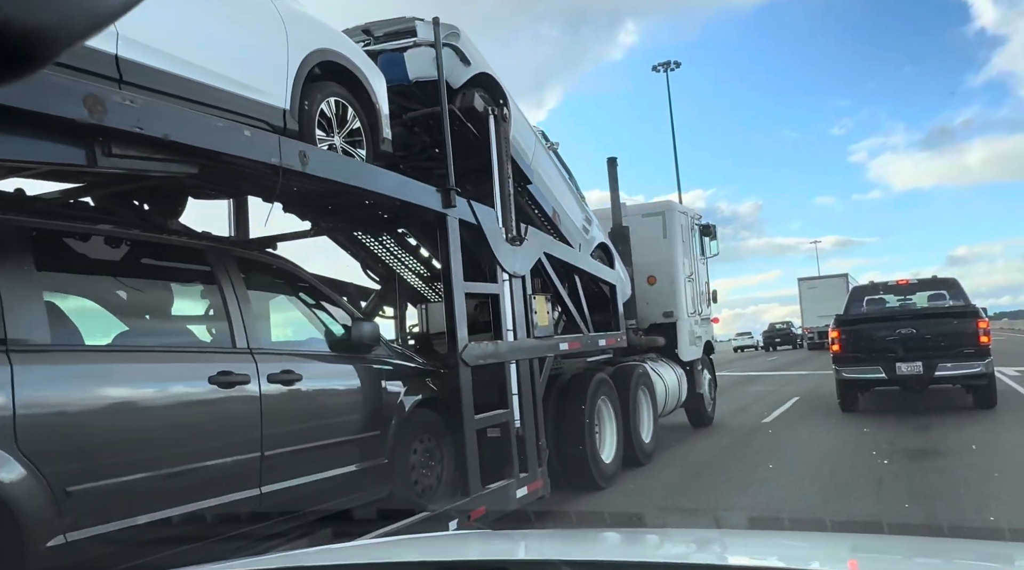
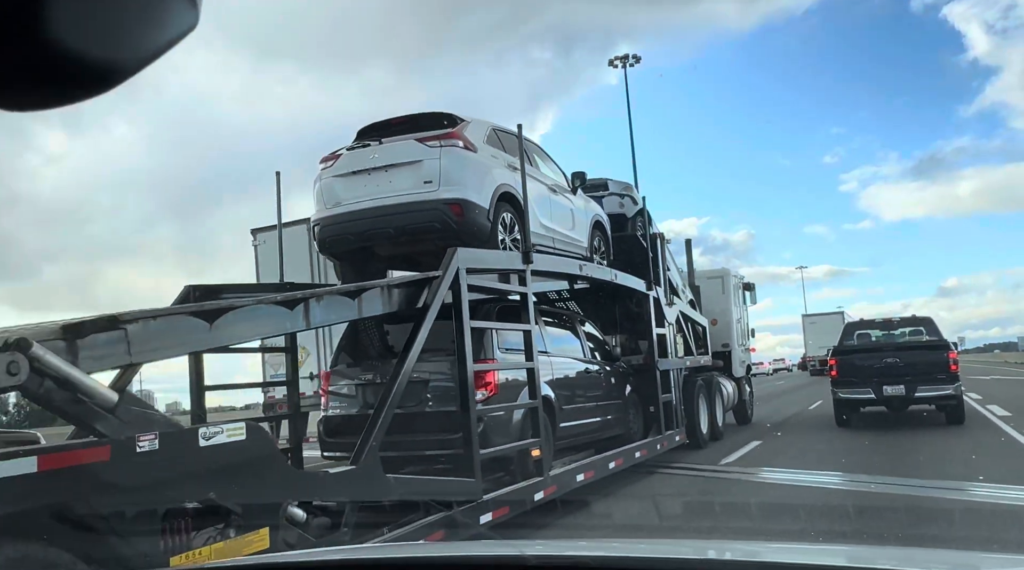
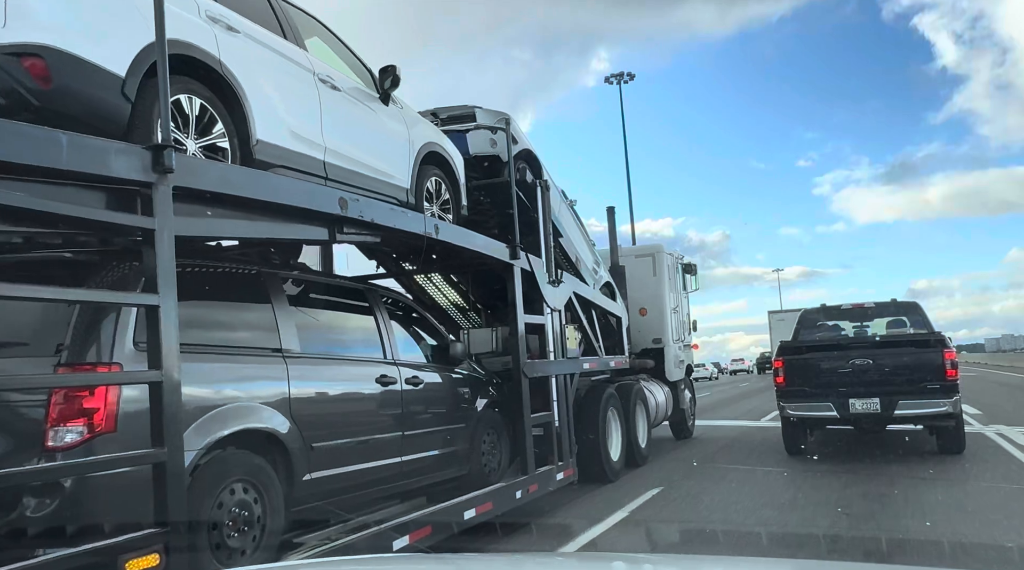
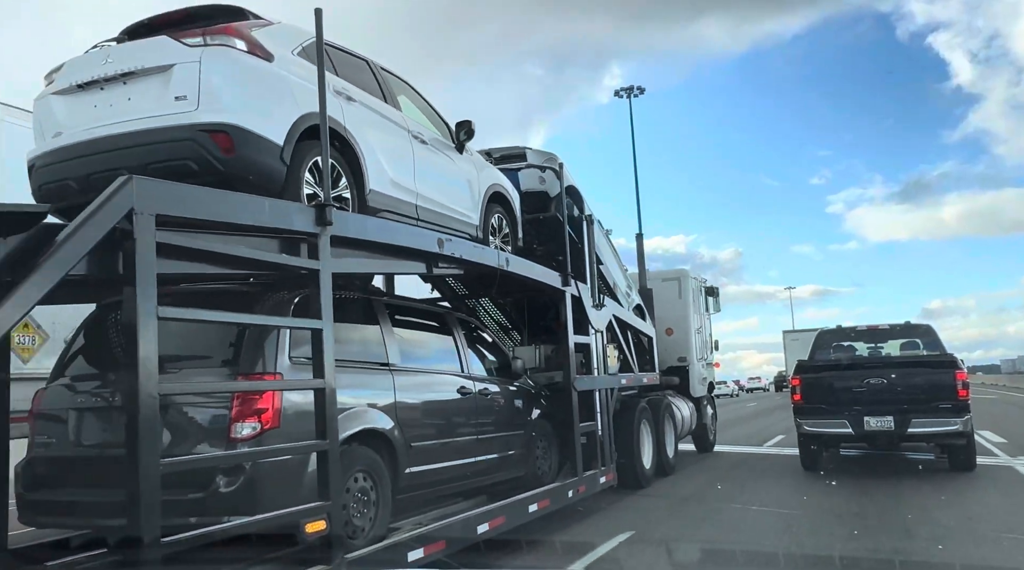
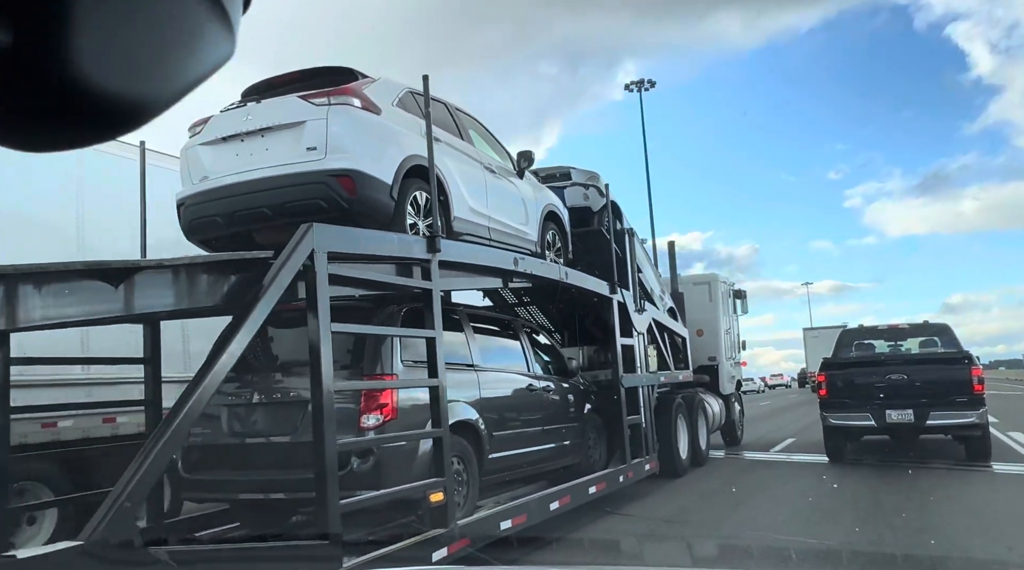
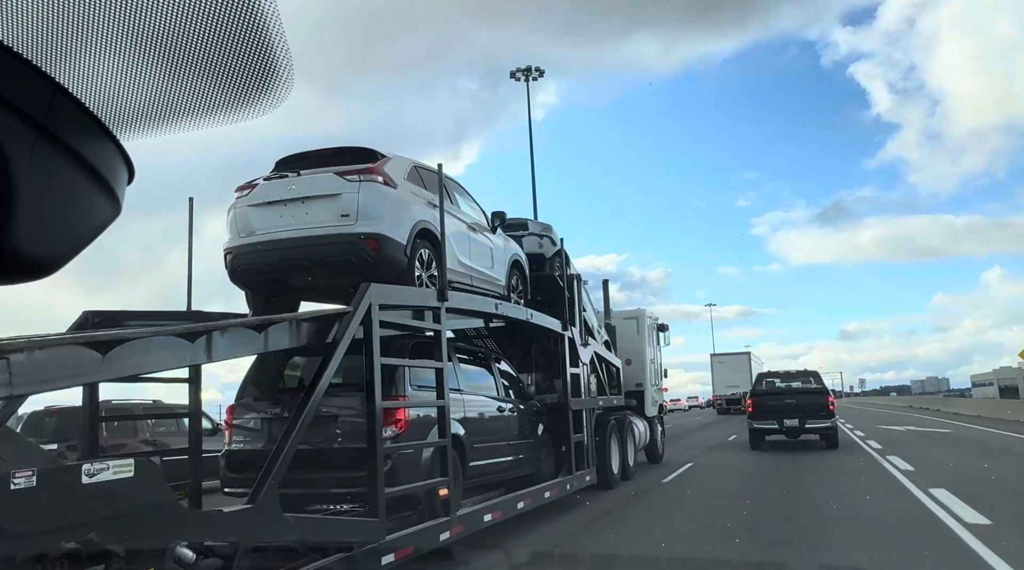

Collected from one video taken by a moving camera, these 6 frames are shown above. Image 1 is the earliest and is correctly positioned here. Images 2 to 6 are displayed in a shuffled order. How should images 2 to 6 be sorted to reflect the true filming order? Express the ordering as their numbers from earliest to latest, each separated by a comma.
3, 4, 5, 2, 6
